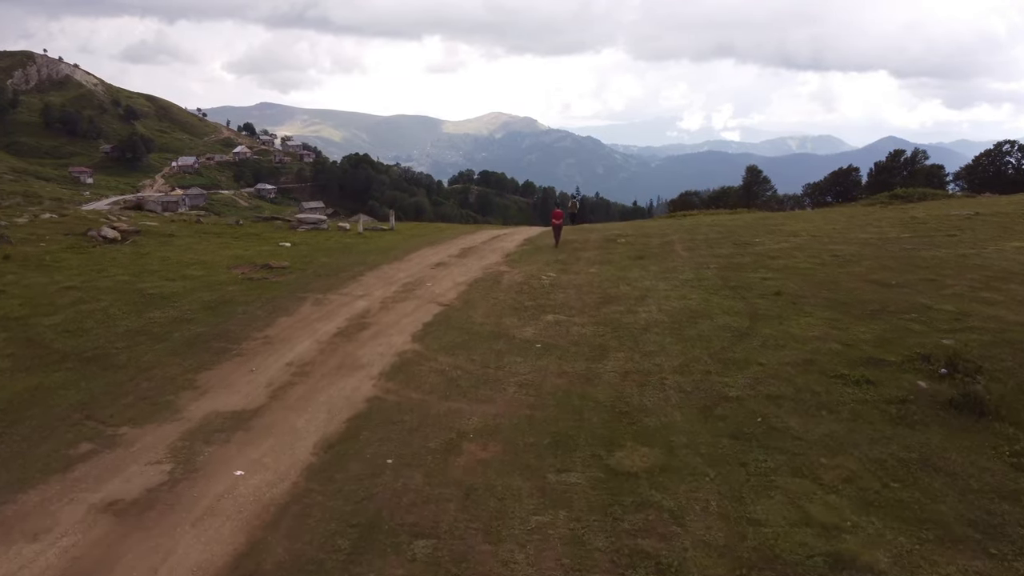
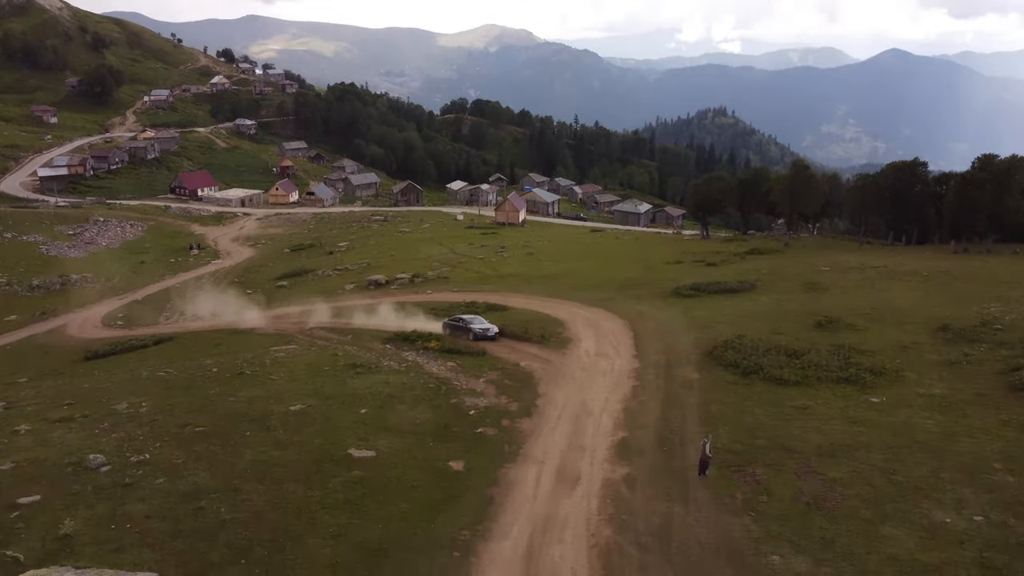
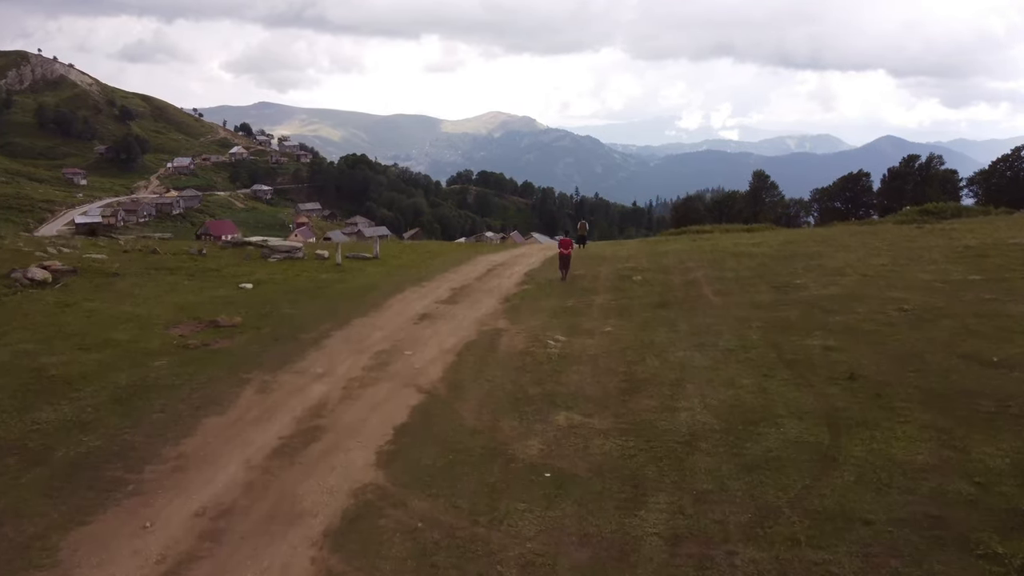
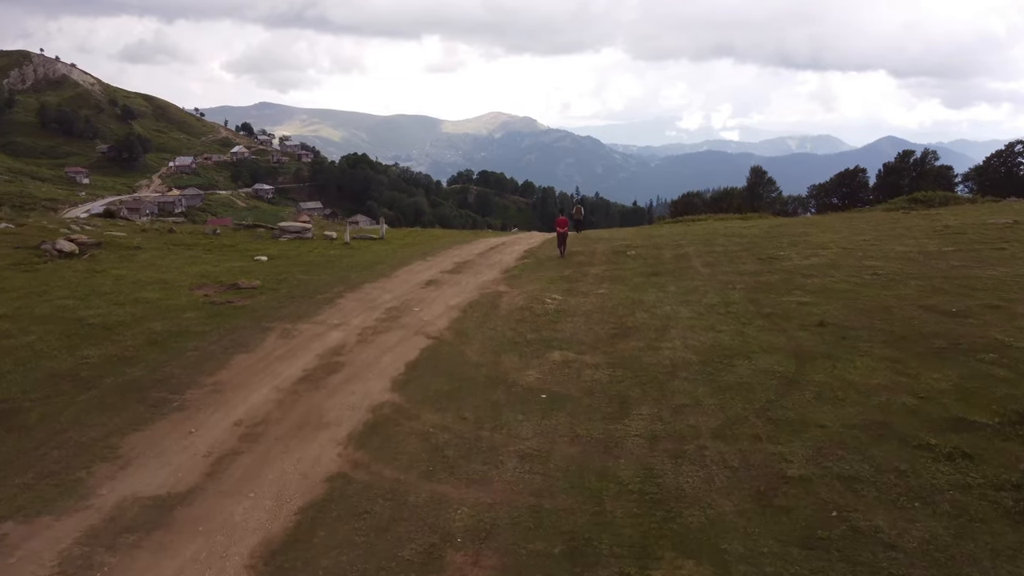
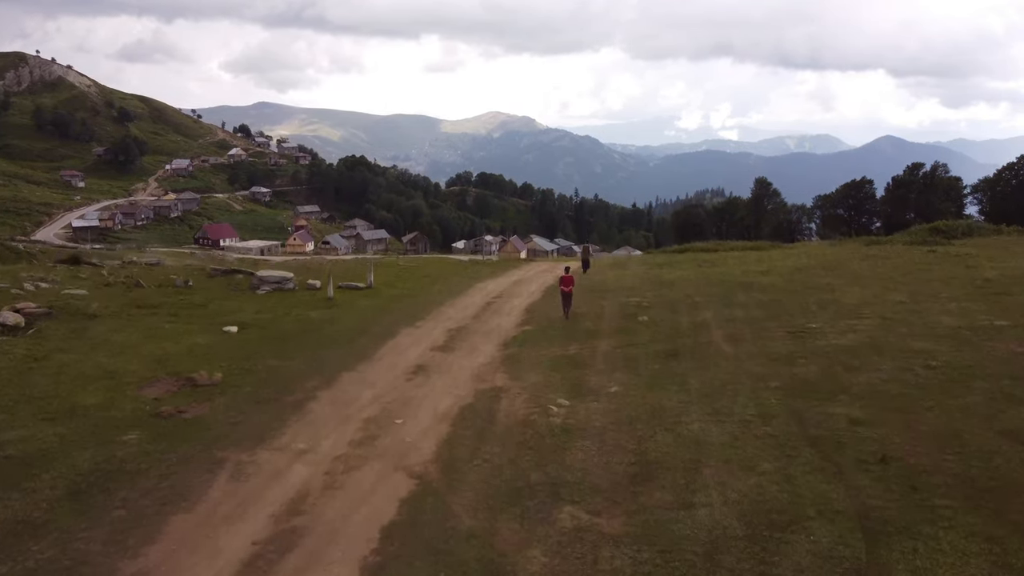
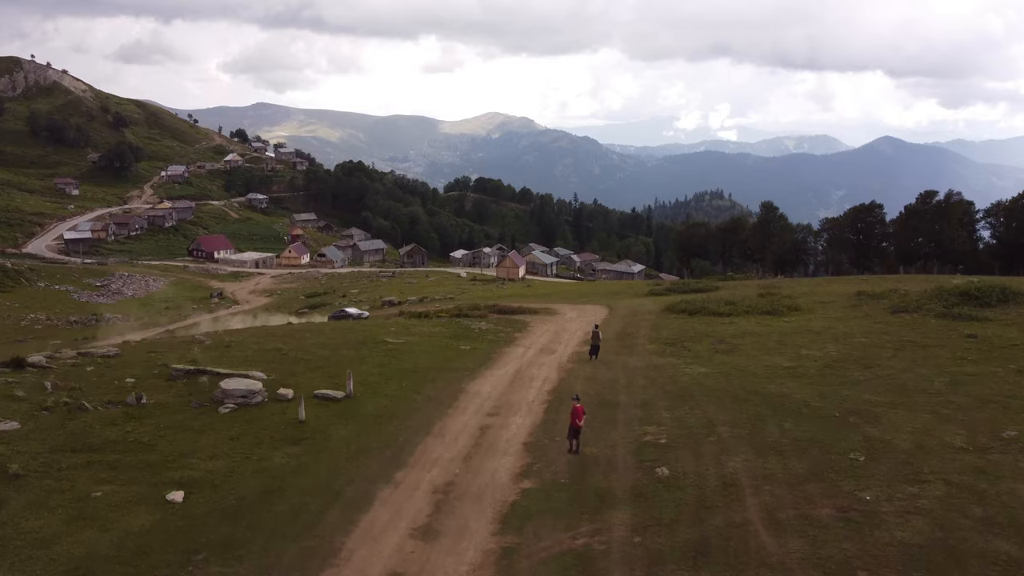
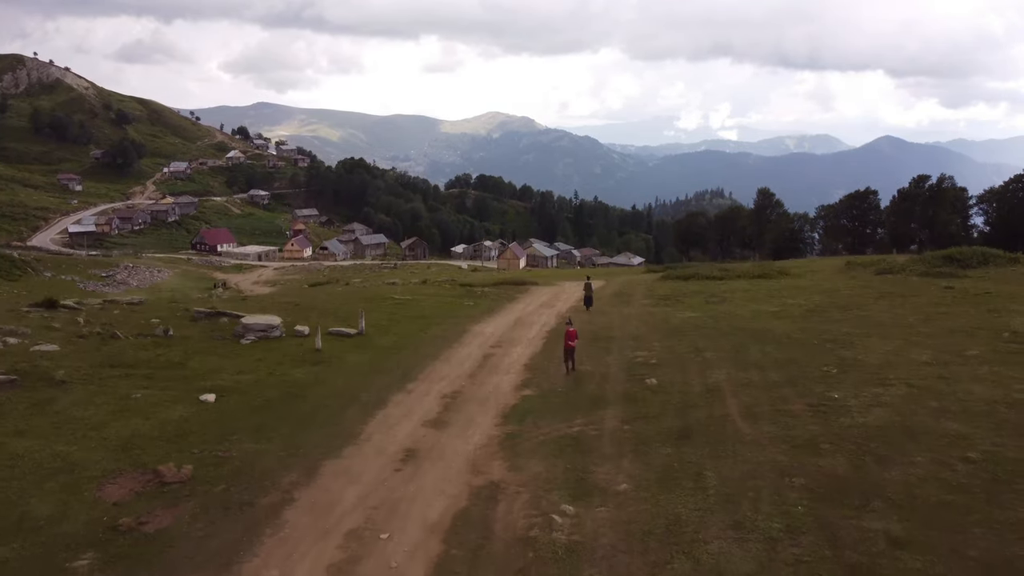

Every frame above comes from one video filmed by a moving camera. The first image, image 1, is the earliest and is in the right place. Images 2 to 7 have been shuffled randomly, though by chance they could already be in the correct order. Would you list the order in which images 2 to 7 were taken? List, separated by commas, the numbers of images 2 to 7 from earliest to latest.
4, 3, 5, 7, 6, 2
